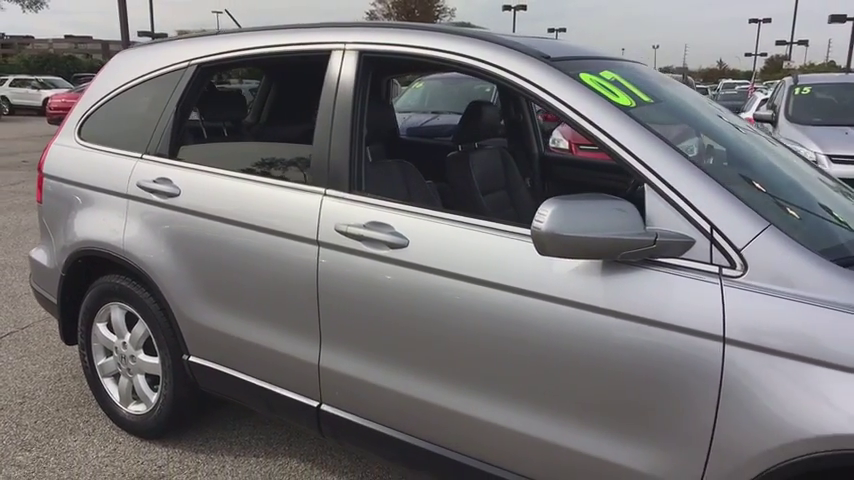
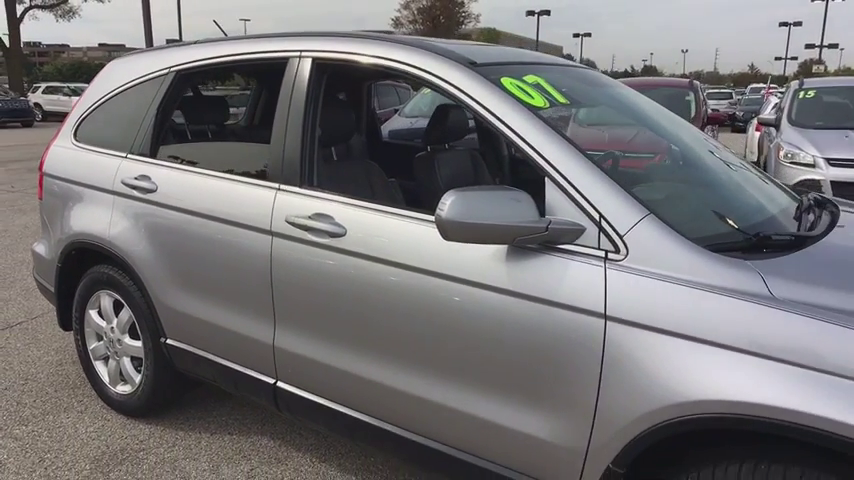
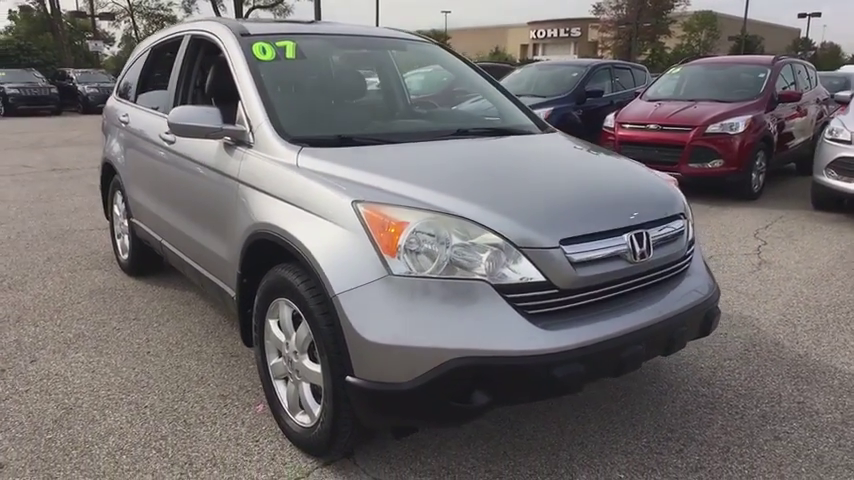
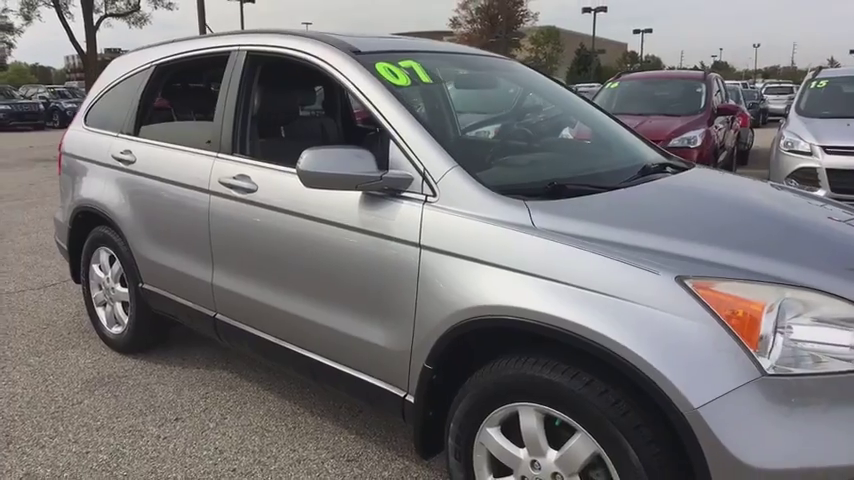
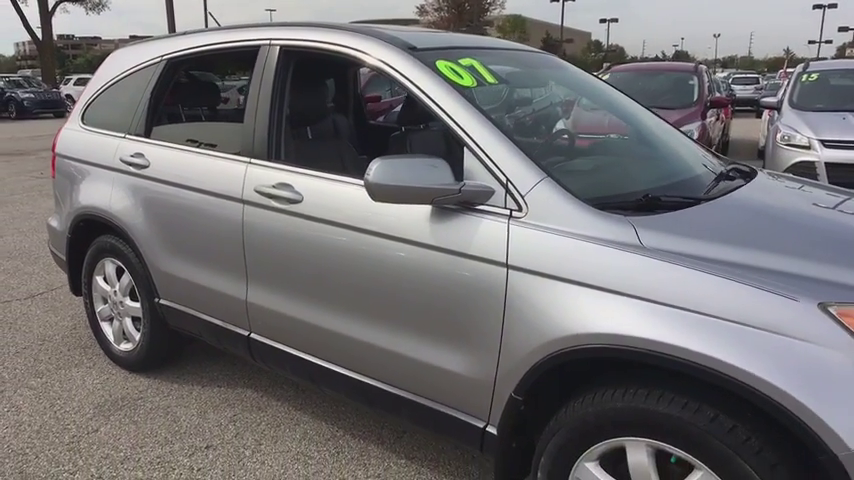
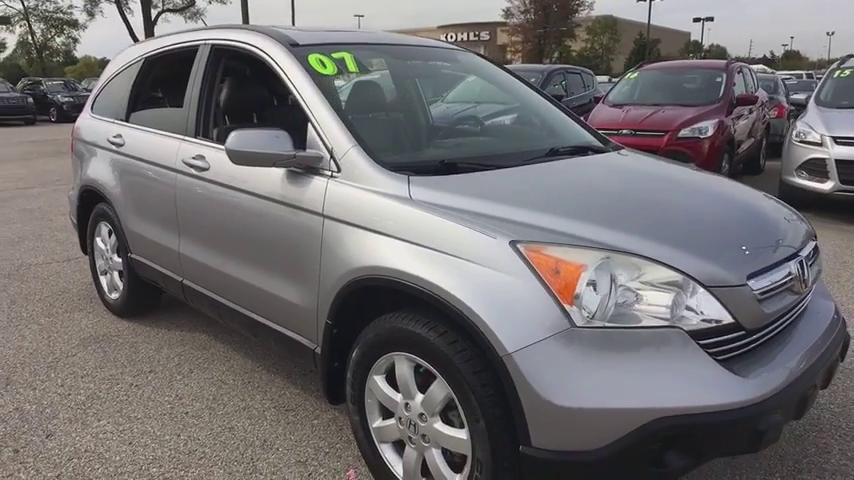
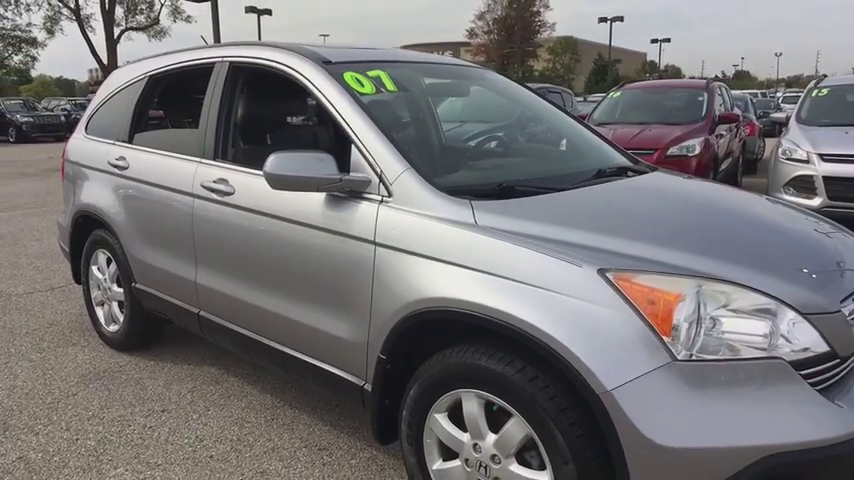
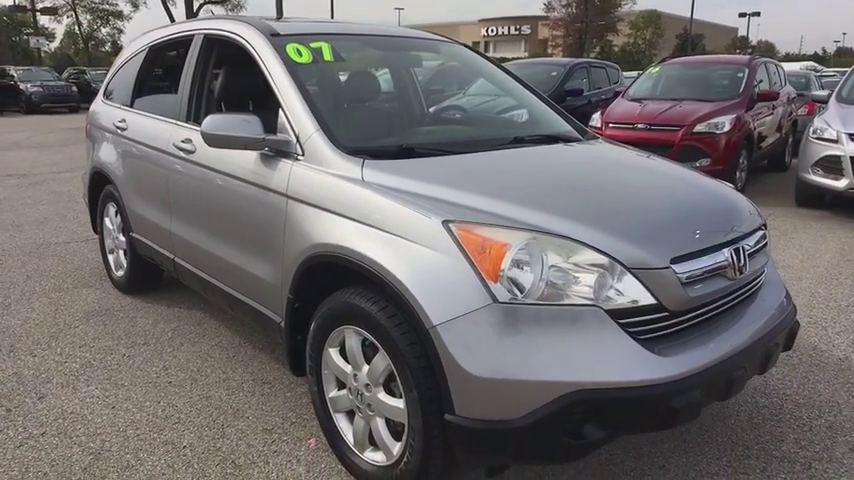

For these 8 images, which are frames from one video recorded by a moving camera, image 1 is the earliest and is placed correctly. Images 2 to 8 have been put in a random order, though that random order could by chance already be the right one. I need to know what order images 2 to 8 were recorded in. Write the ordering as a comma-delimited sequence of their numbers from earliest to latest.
2, 5, 4, 7, 6, 8, 3
